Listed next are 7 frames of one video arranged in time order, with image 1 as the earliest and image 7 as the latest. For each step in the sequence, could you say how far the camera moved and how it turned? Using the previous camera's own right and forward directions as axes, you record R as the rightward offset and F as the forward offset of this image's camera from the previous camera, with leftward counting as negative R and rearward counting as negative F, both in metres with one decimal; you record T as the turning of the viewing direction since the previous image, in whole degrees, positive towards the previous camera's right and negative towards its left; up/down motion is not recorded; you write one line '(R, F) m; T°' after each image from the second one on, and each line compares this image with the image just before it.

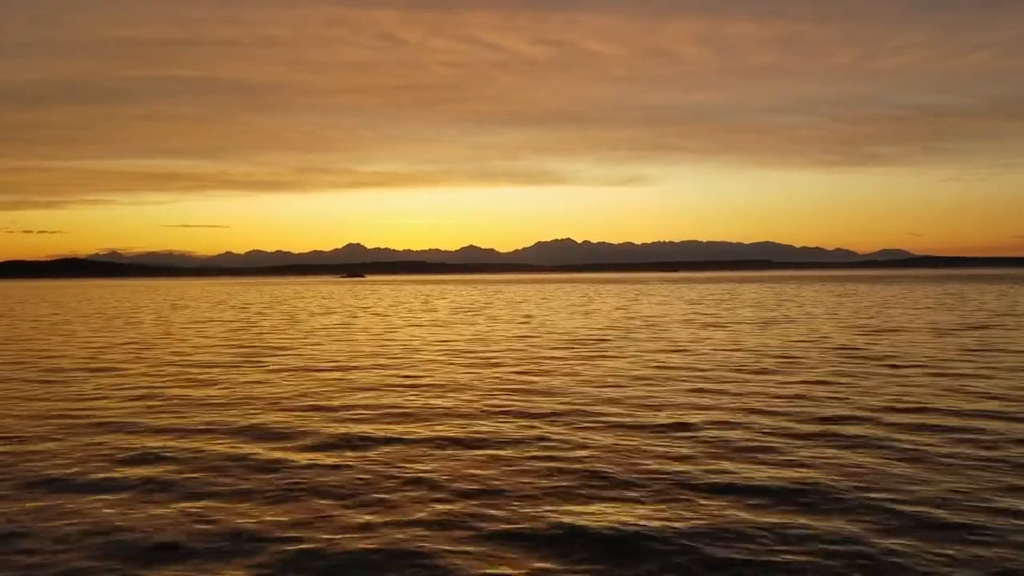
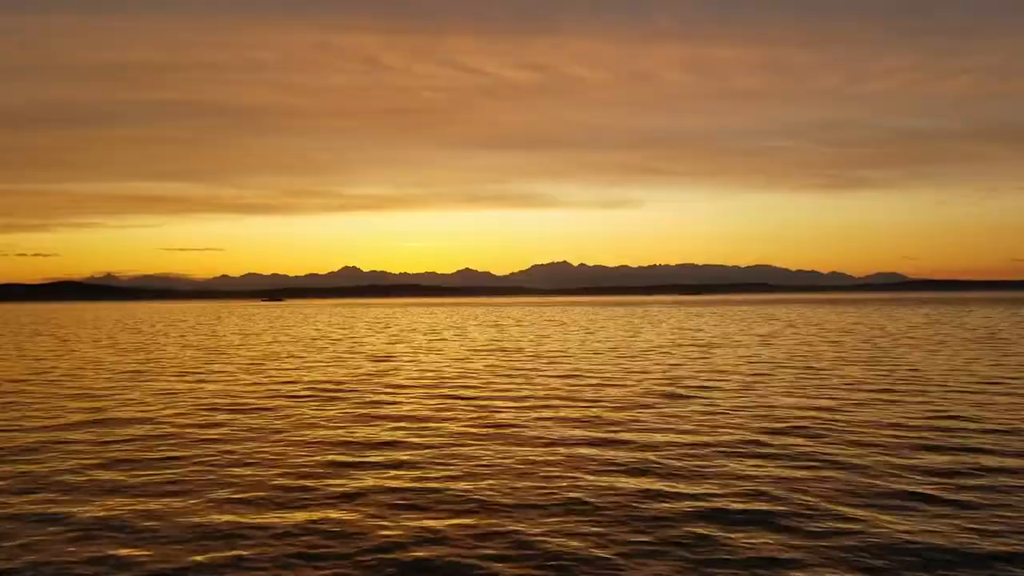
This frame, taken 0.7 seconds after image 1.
(-3.8, -2.9) m; 0°
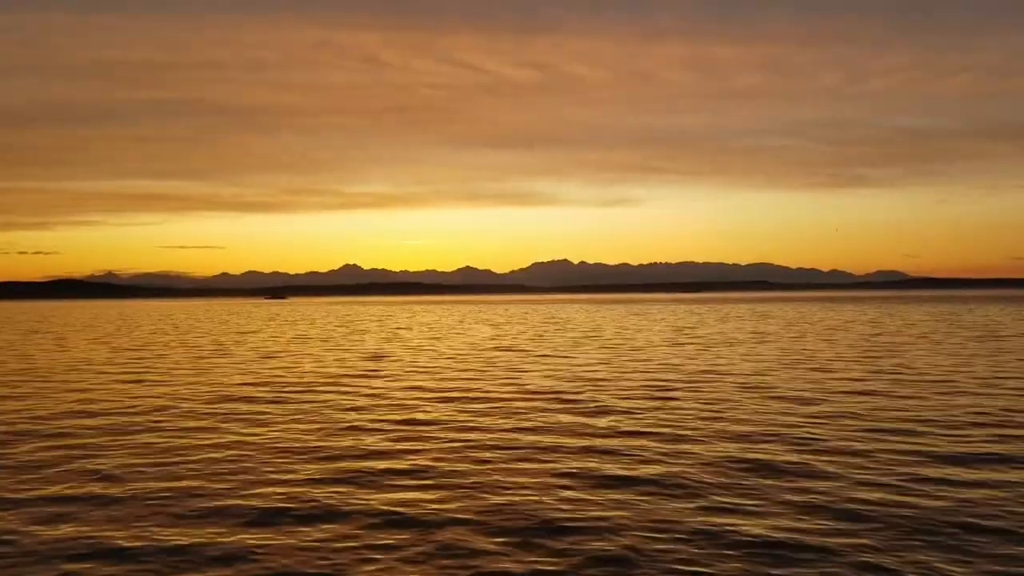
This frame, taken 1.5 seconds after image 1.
(+0.4, +0.5) m; 0°
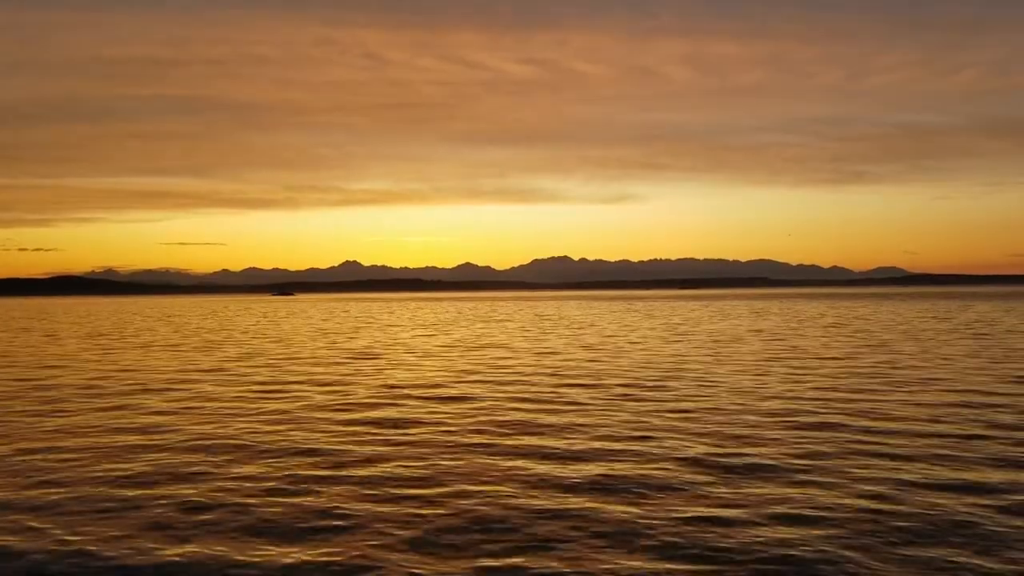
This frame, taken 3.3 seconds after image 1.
(+0.5, +0.4) m; 0°
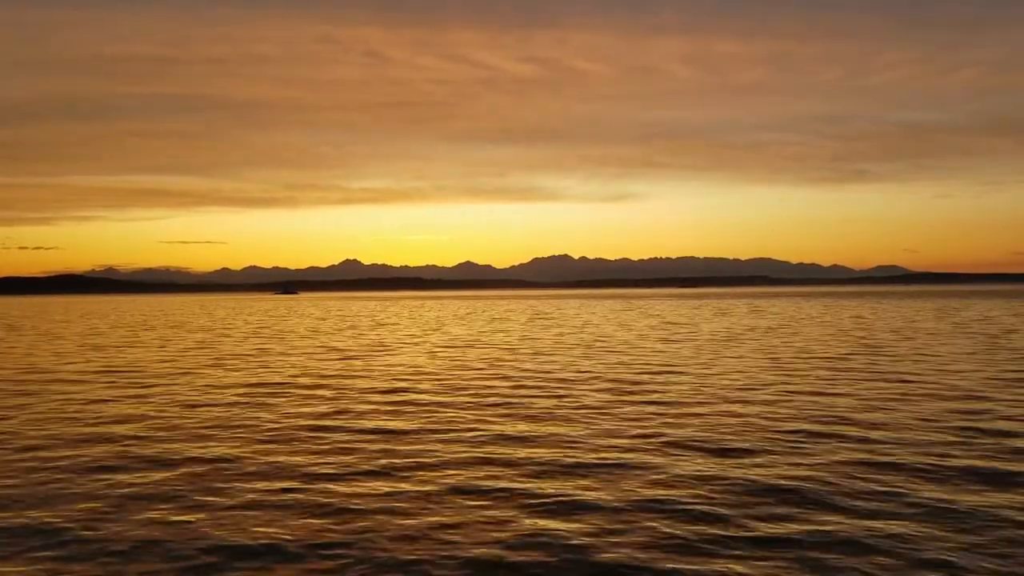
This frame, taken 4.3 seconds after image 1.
(-2.6, -2.9) m; 0°
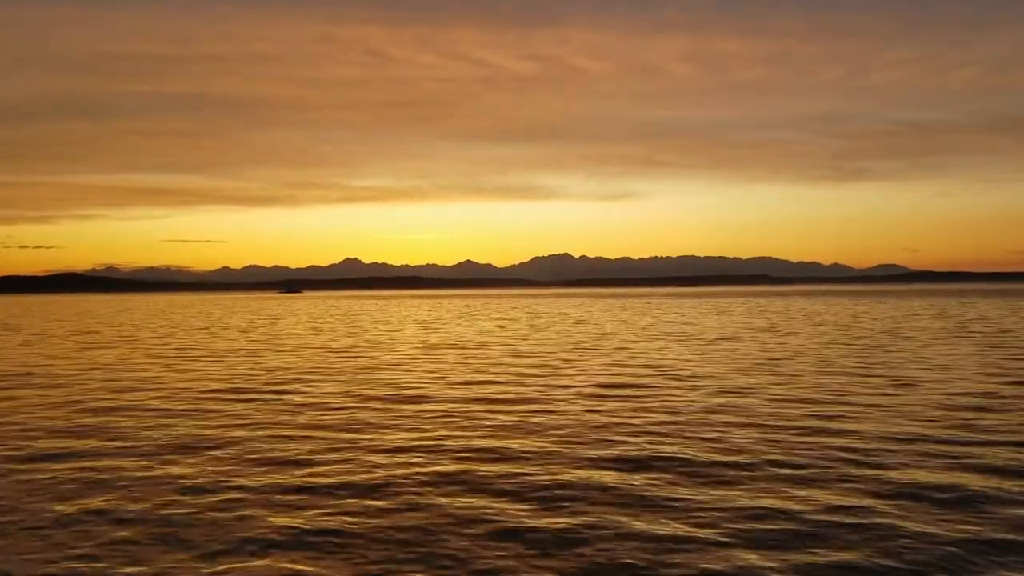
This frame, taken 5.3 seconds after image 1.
(-4.7, +1.4) m; 0°
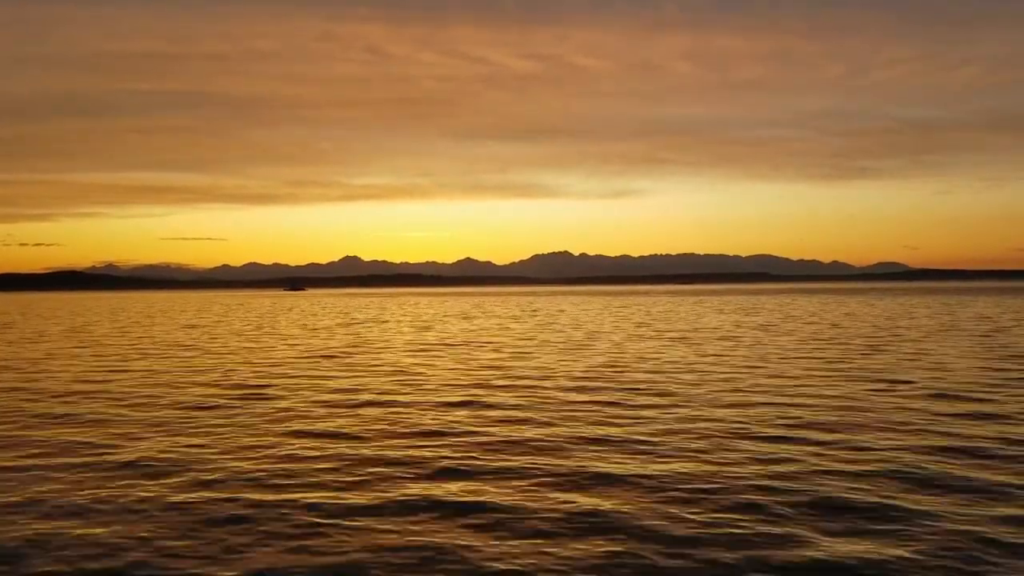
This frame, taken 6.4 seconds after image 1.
(+0.3, +0.1) m; 0°
